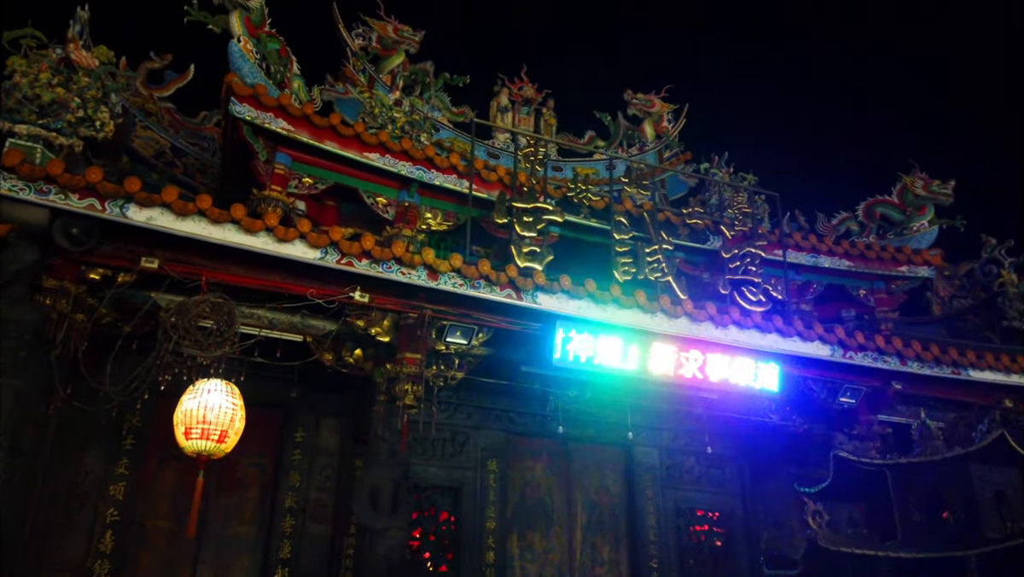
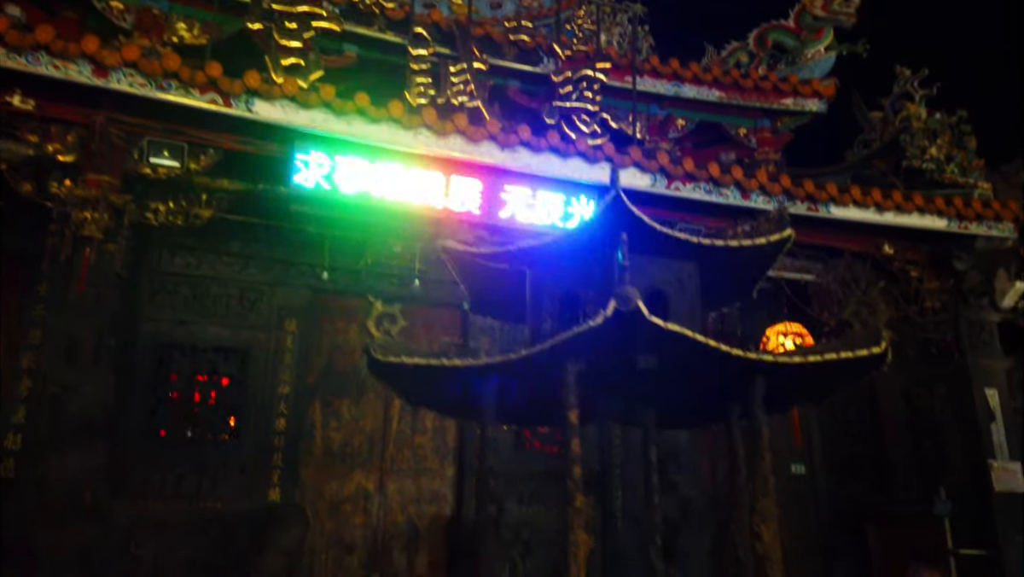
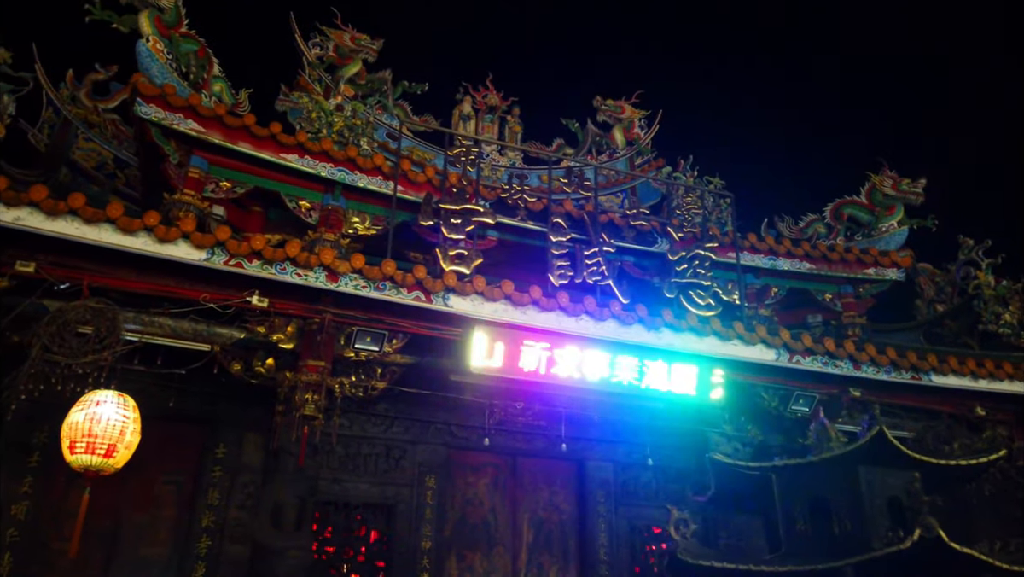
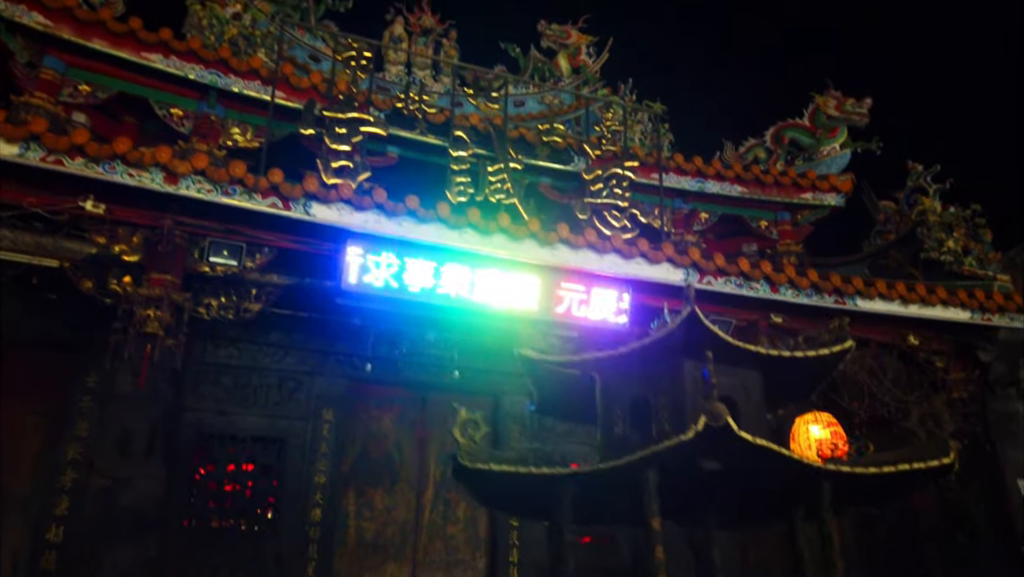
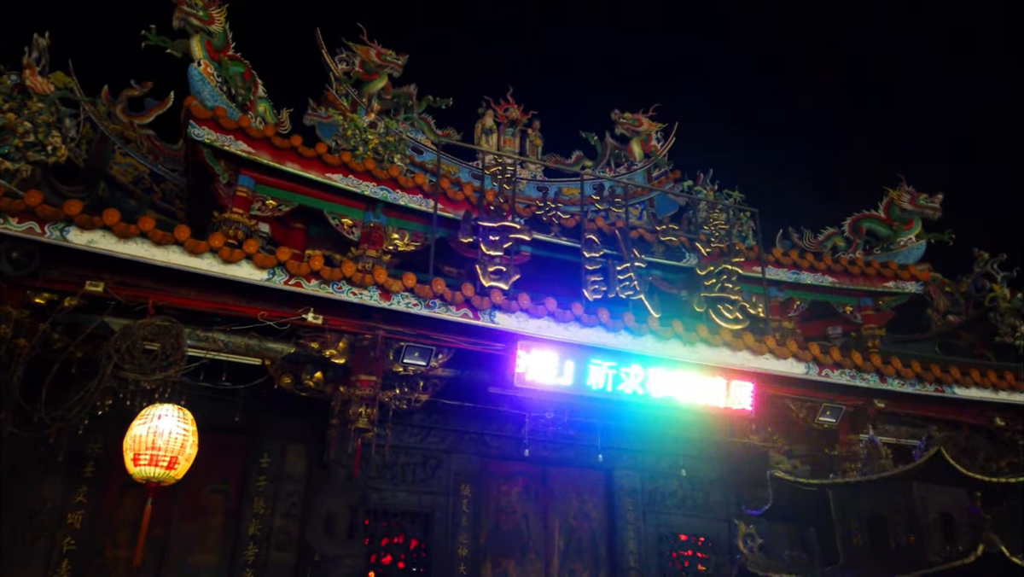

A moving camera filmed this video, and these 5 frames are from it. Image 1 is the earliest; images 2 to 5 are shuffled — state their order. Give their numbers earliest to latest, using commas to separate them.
5, 3, 4, 2
